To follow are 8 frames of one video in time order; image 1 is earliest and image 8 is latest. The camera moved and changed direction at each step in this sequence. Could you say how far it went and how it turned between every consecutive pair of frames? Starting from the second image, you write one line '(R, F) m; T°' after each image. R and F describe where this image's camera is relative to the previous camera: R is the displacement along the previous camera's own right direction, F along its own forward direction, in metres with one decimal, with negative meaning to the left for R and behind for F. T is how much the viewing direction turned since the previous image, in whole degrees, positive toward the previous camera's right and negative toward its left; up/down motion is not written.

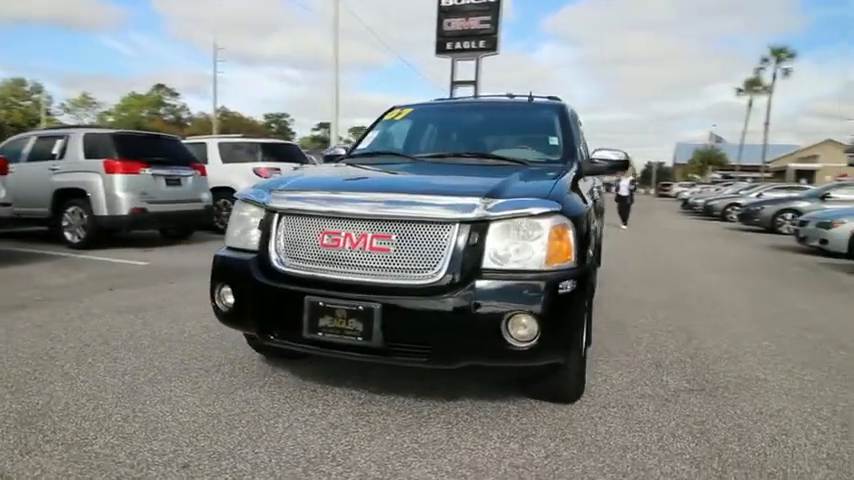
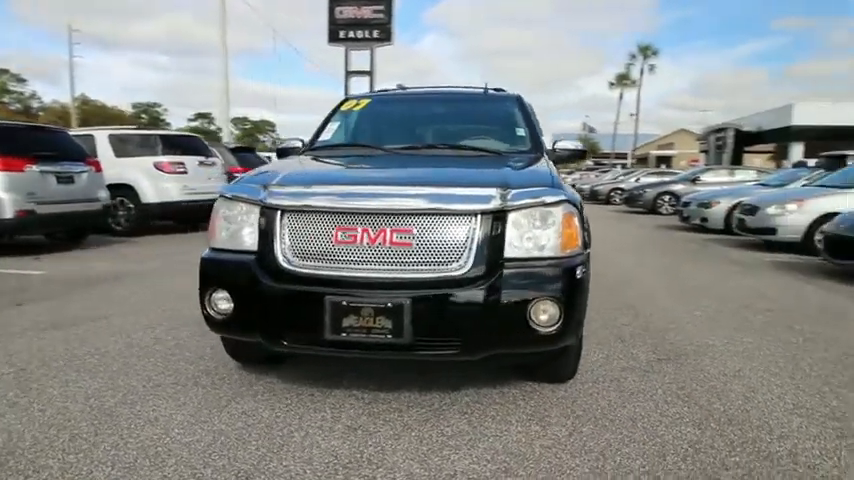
(-0.7, +0.1) m; +11°
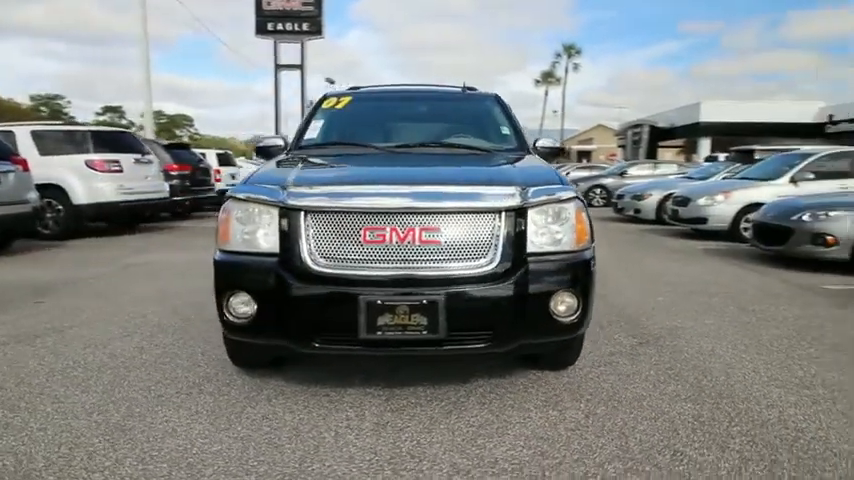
(-0.6, 0.0) m; +8°
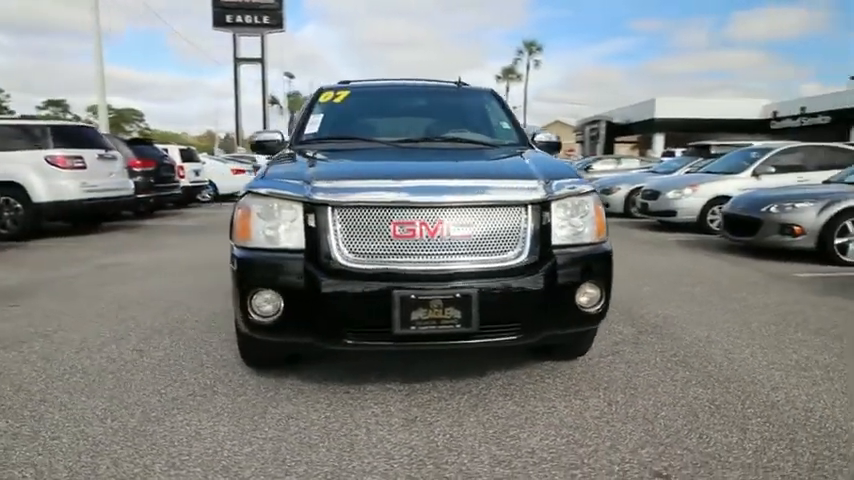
(-0.4, 0.0) m; +4°
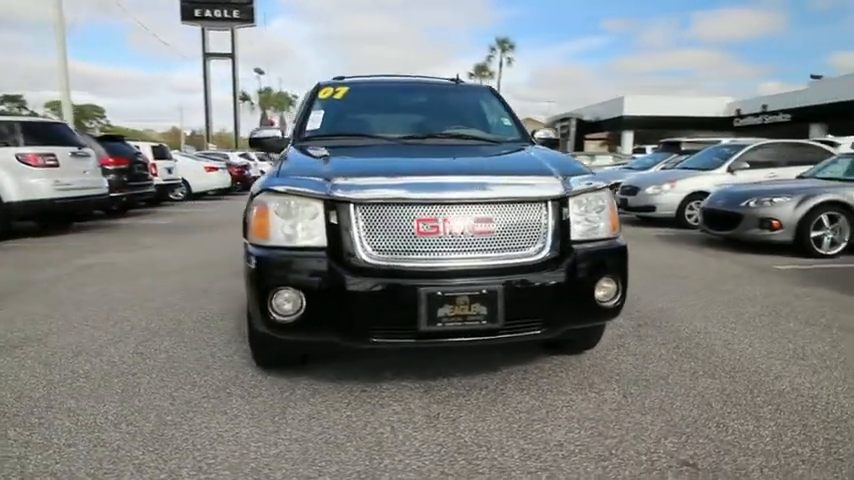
(-0.3, 0.0) m; +3°
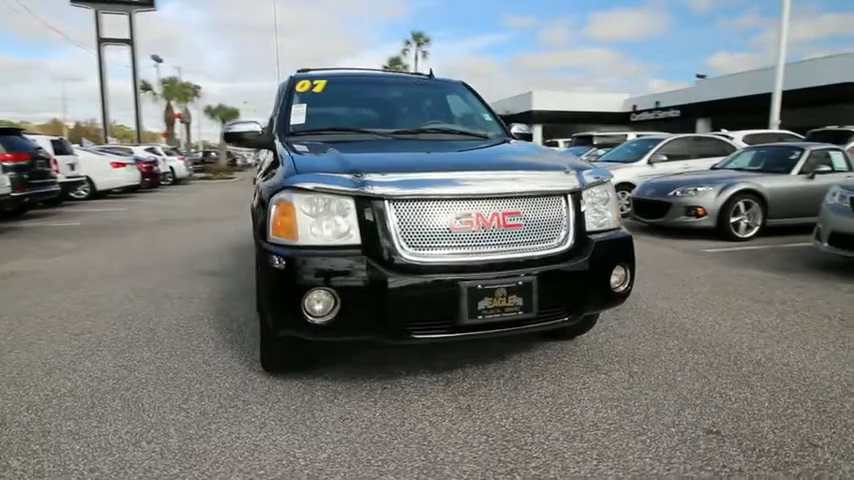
(-0.7, 0.0) m; +9°
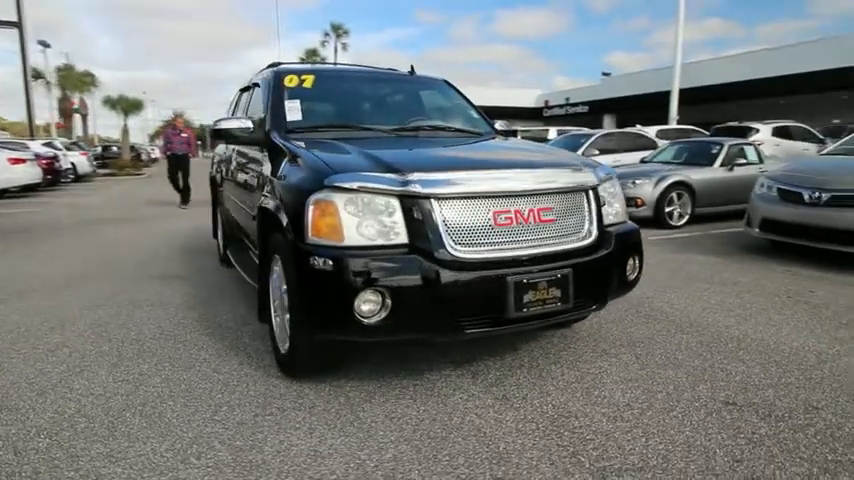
(-0.7, 0.0) m; +9°
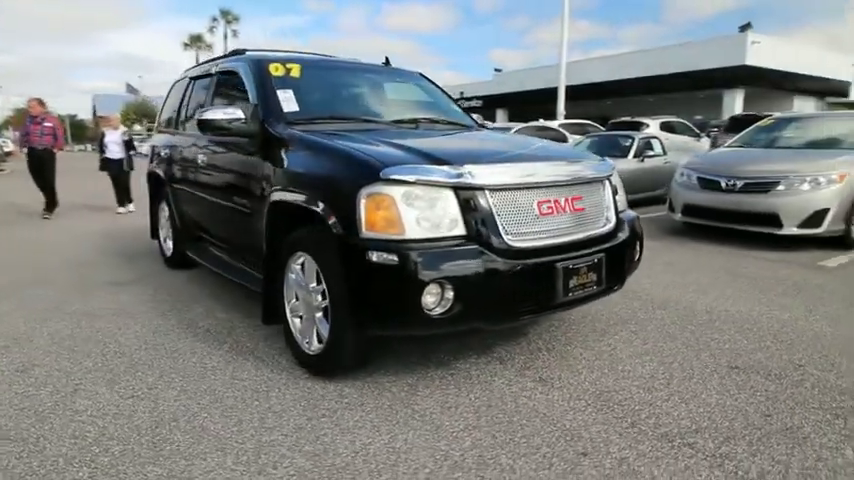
(-0.9, +0.1) m; +11°
